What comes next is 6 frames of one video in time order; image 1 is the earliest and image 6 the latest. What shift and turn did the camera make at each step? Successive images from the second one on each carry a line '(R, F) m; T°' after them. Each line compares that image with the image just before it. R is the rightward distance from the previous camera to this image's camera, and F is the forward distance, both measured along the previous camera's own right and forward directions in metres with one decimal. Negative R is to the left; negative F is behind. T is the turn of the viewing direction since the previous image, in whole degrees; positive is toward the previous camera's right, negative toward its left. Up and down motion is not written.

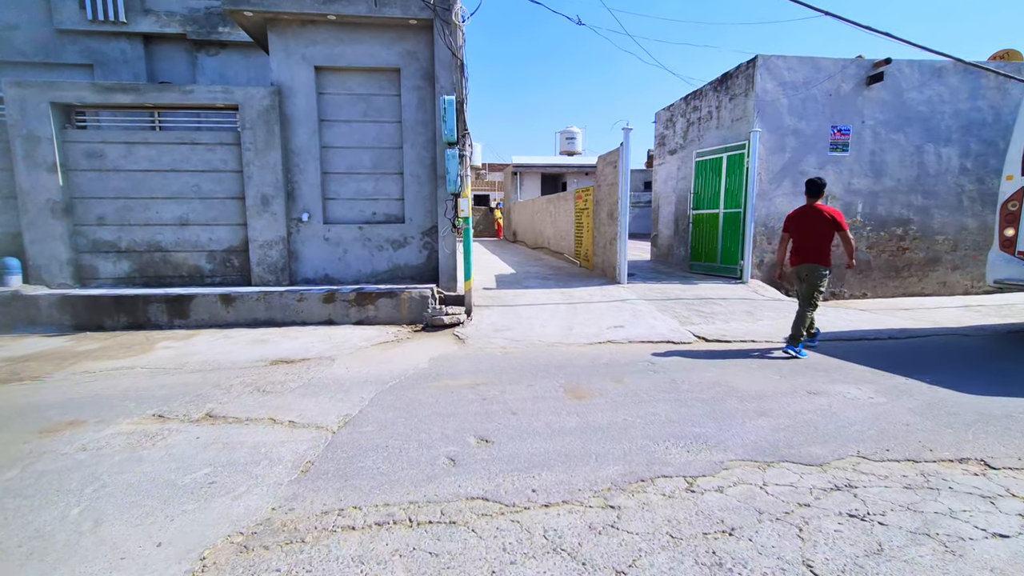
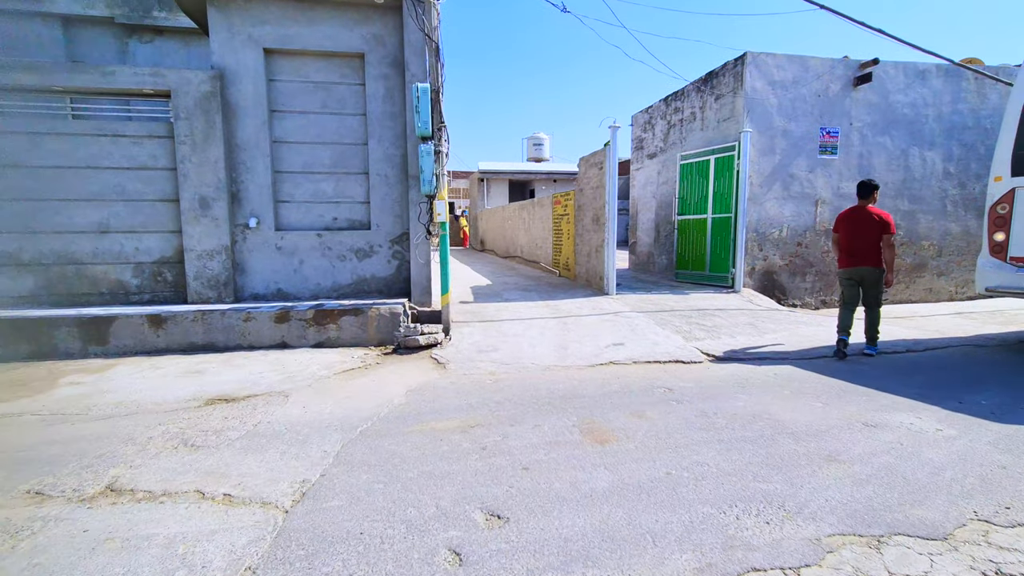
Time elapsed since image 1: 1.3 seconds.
(-0.3, +0.8) m; +4°
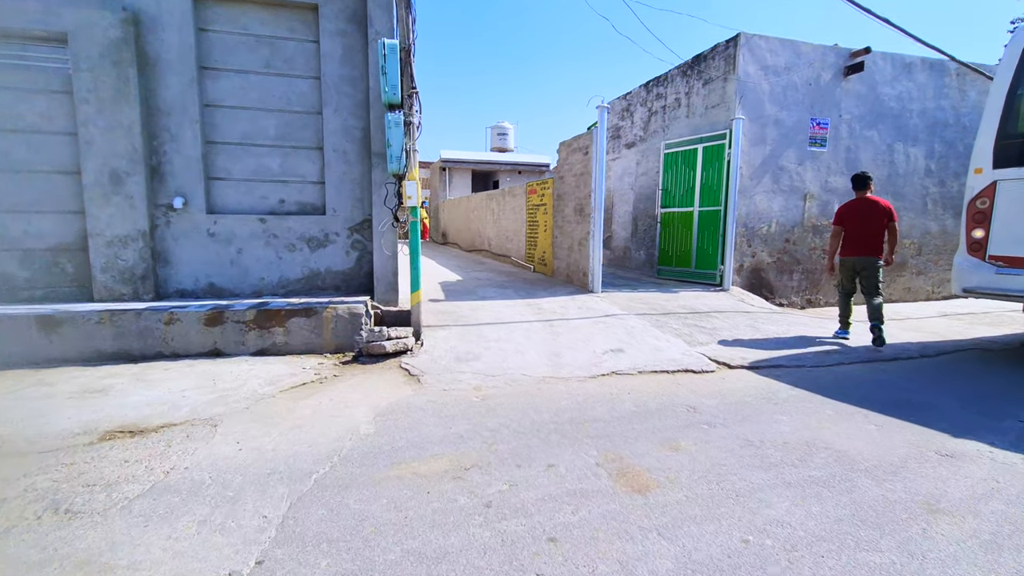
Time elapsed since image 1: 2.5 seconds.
(-0.3, +0.8) m; +5°
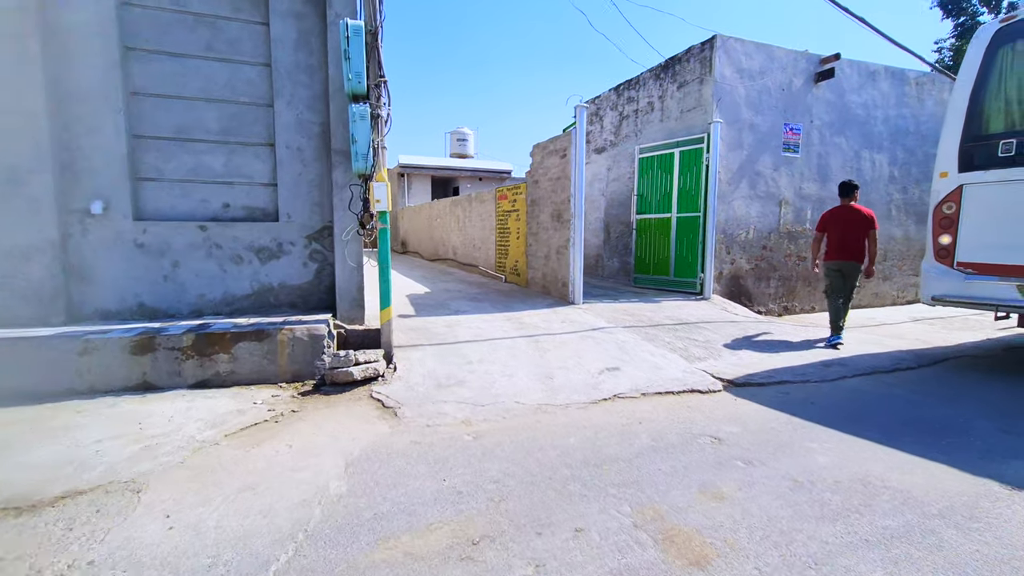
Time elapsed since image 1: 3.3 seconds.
(-0.3, +0.6) m; +5°
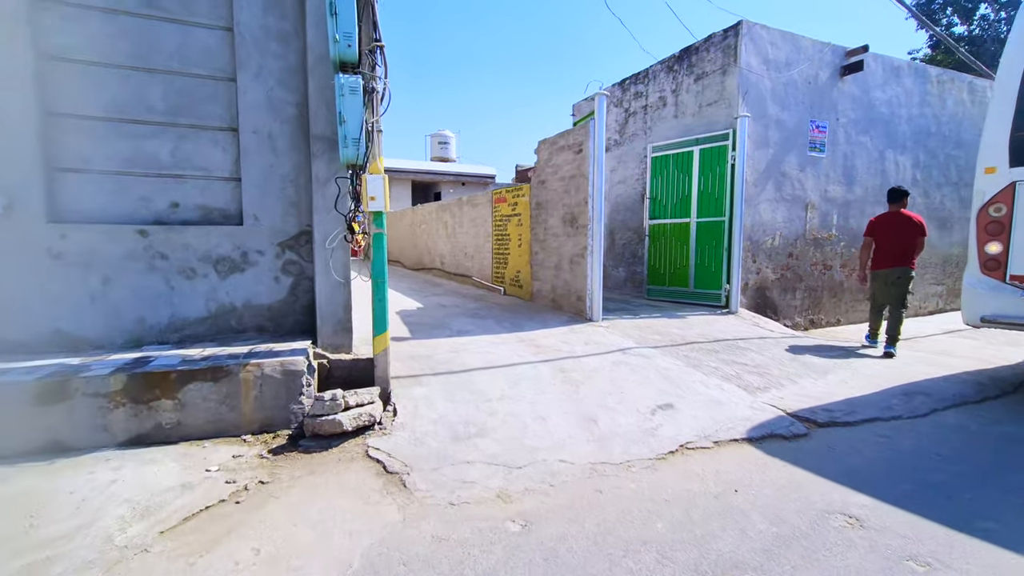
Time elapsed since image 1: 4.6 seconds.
(-0.4, +0.9) m; +3°
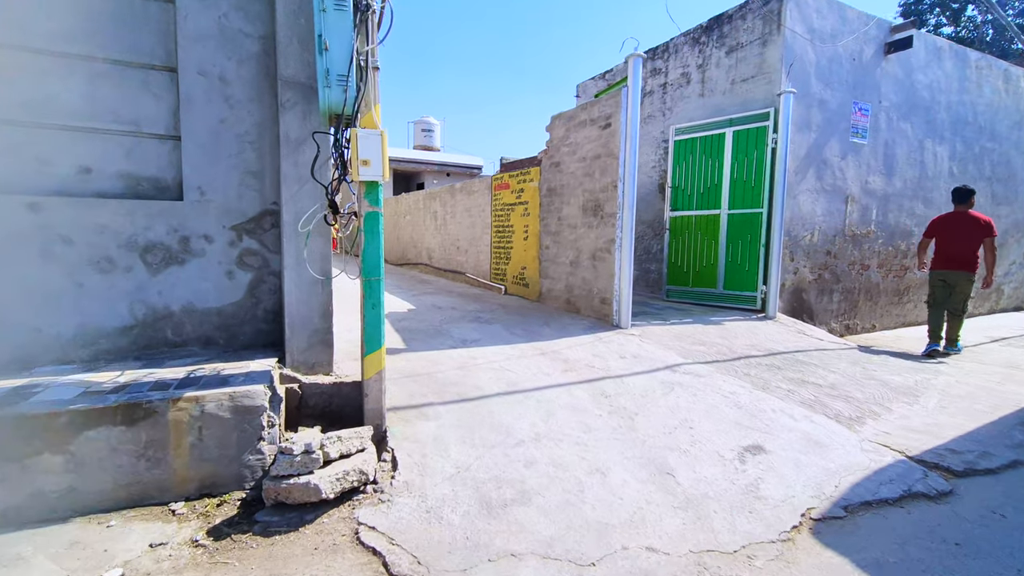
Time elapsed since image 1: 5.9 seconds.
(-0.4, +1.0) m; +3°
